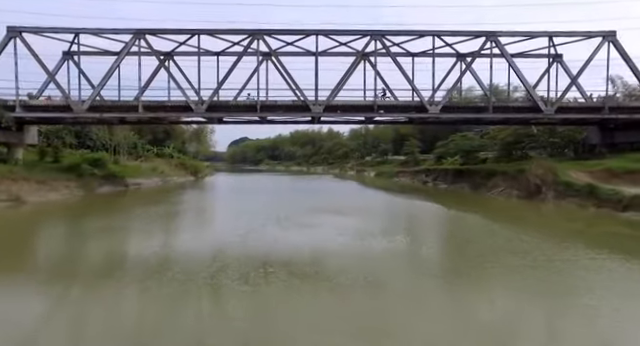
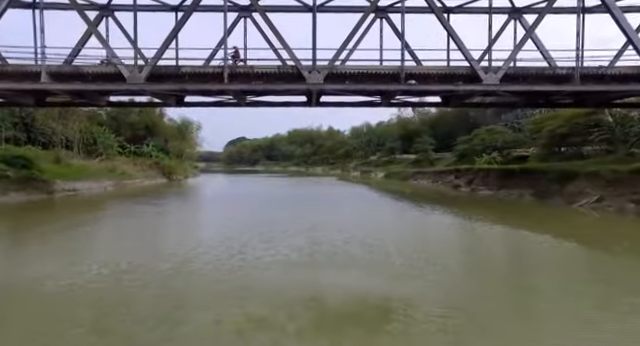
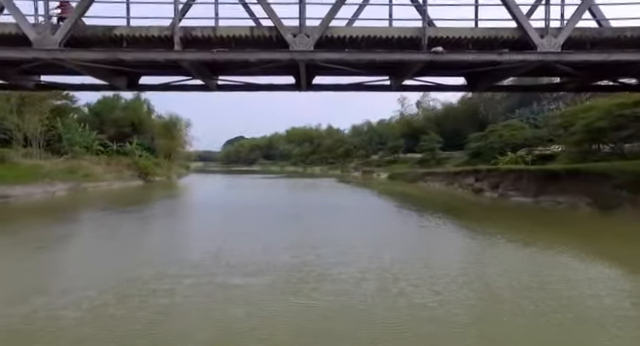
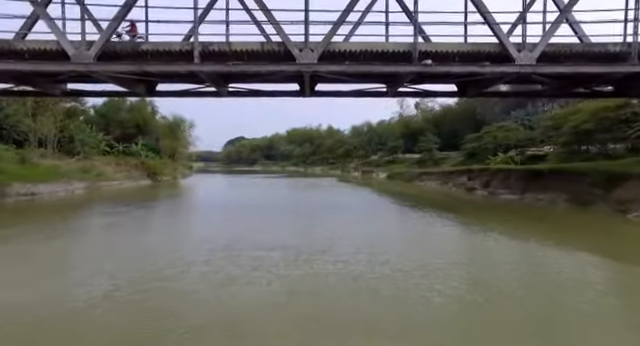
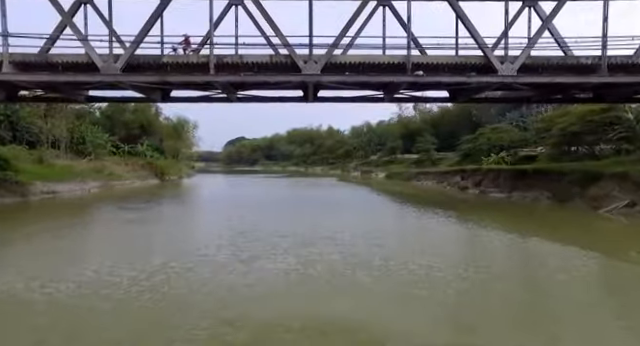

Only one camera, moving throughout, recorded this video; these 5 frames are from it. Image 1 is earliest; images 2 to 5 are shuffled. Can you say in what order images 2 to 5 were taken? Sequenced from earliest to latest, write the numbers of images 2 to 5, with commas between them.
2, 5, 4, 3
